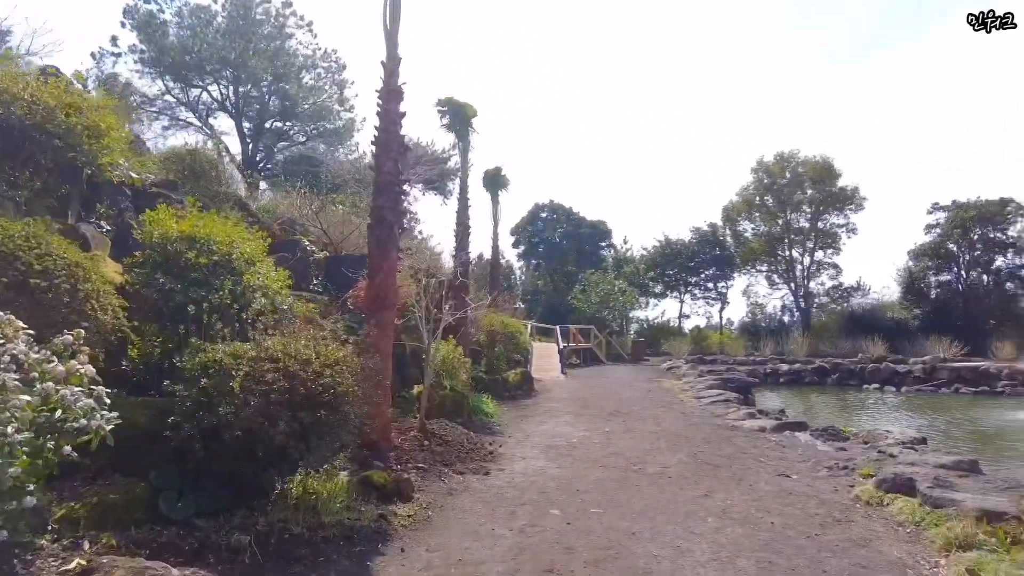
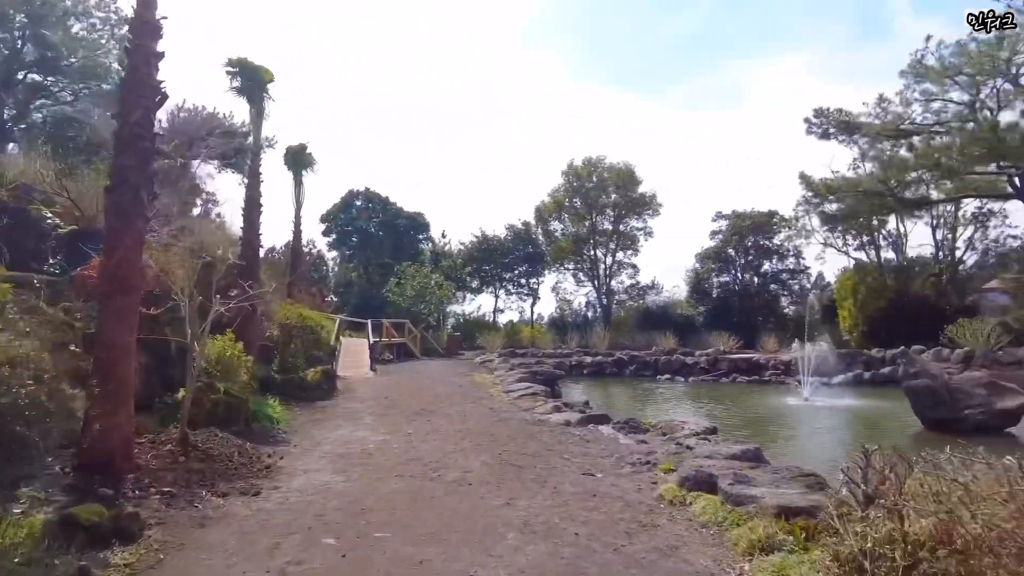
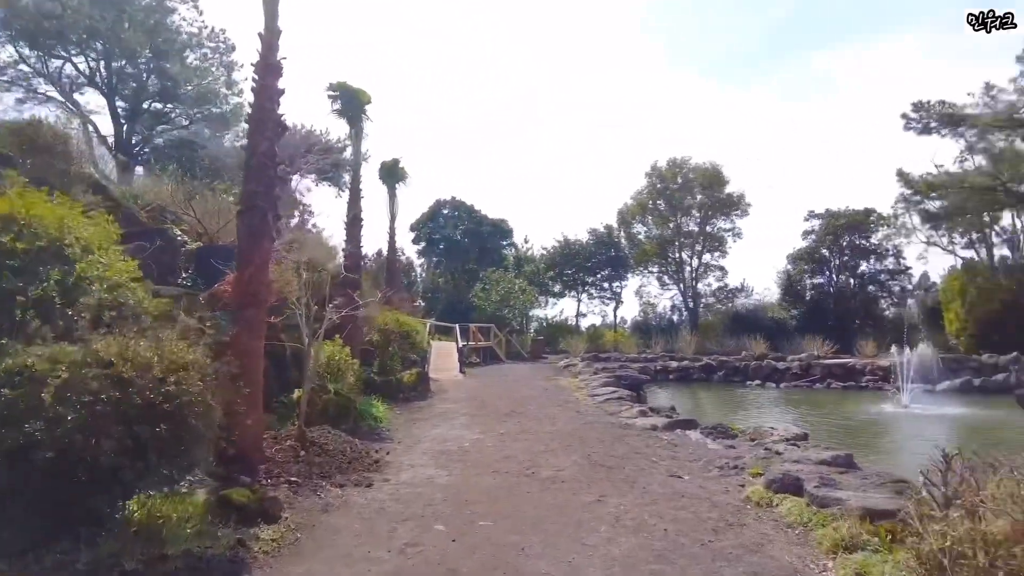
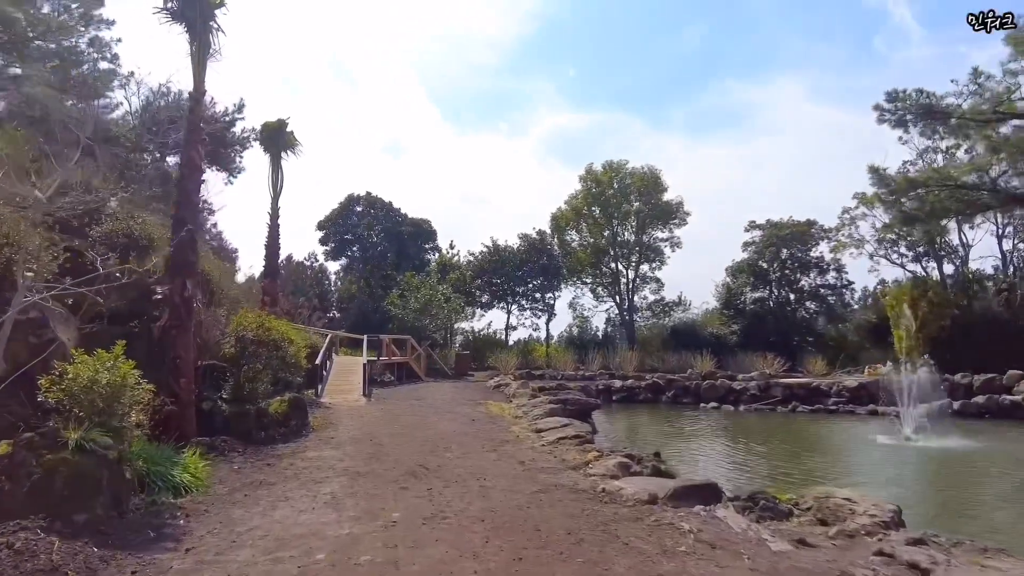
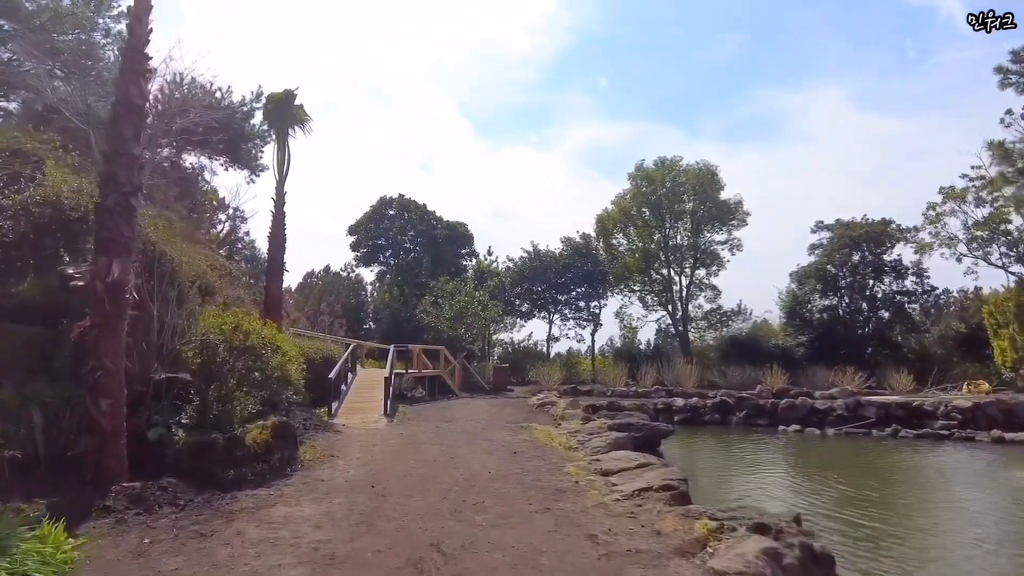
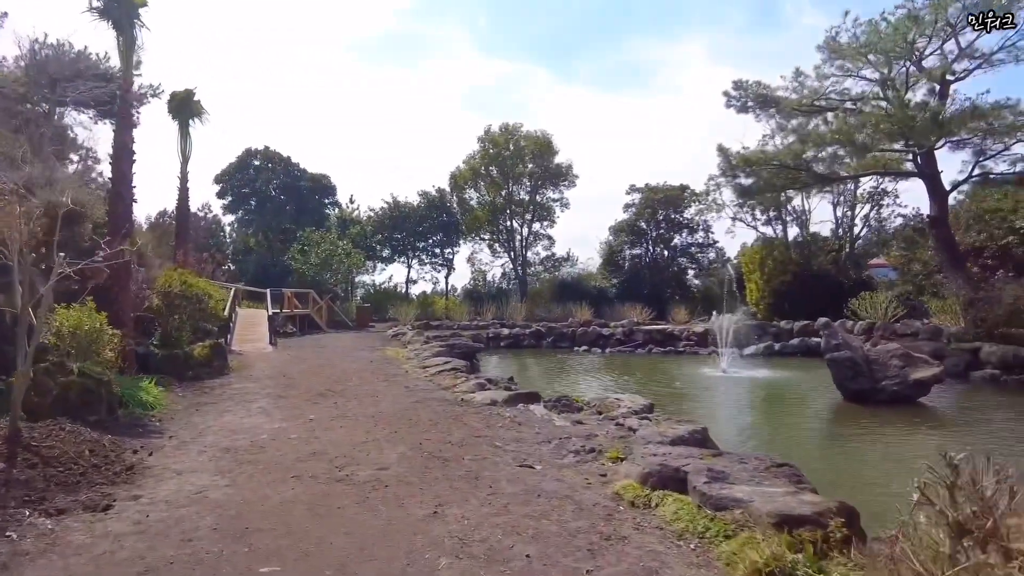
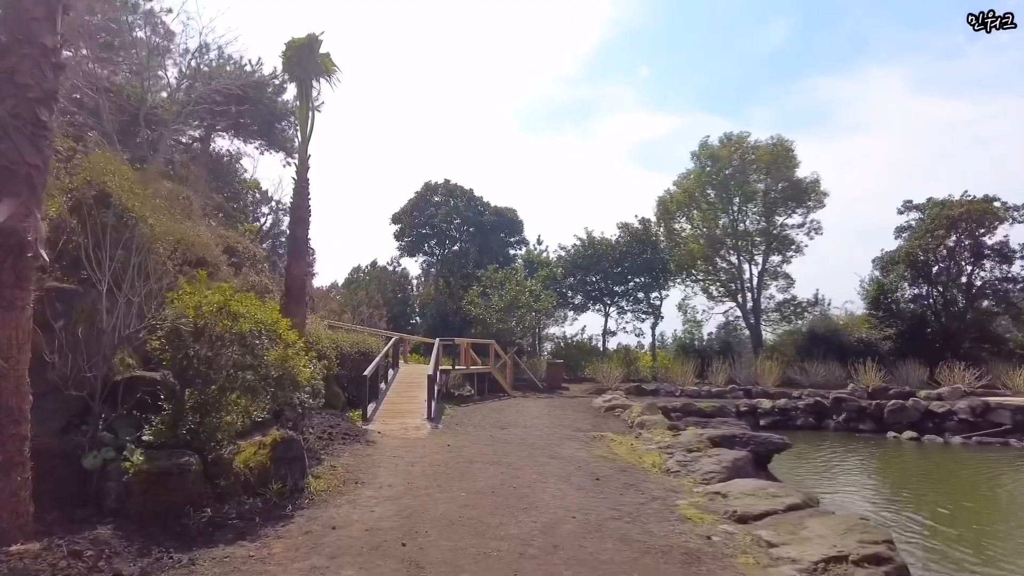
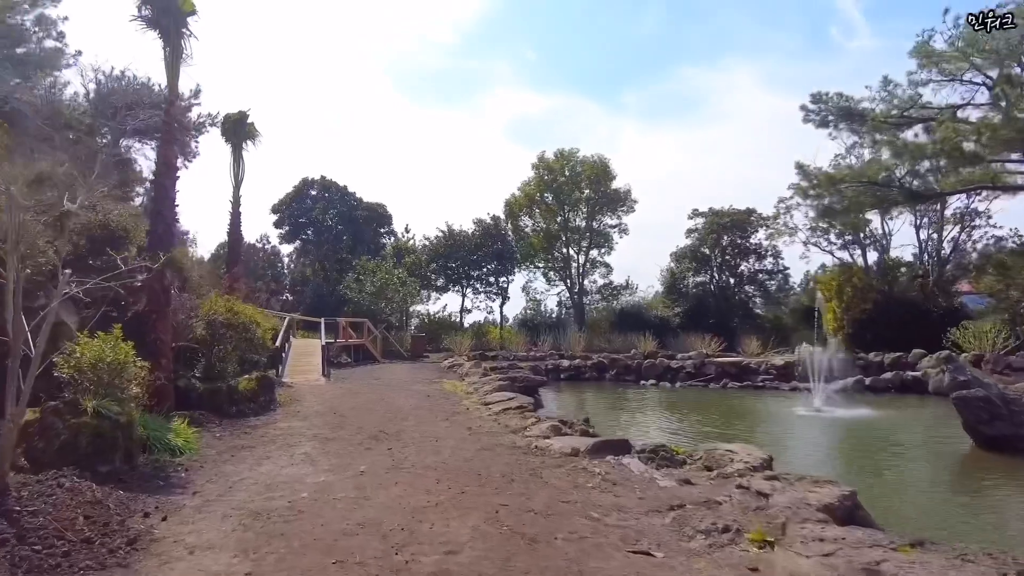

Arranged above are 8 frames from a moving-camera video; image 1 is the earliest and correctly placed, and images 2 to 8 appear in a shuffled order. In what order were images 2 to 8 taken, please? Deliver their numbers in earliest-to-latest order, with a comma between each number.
3, 2, 6, 8, 4, 5, 7
